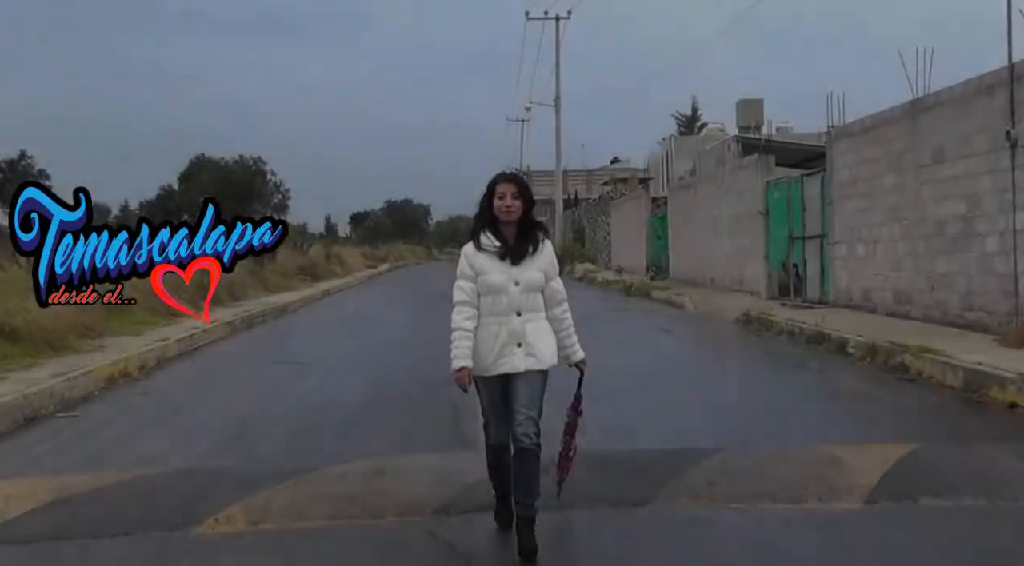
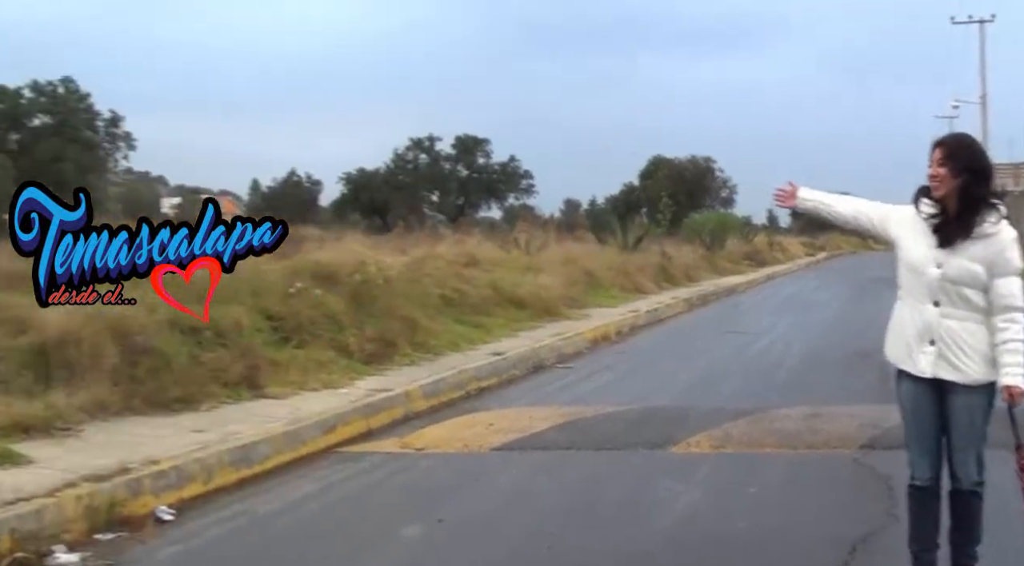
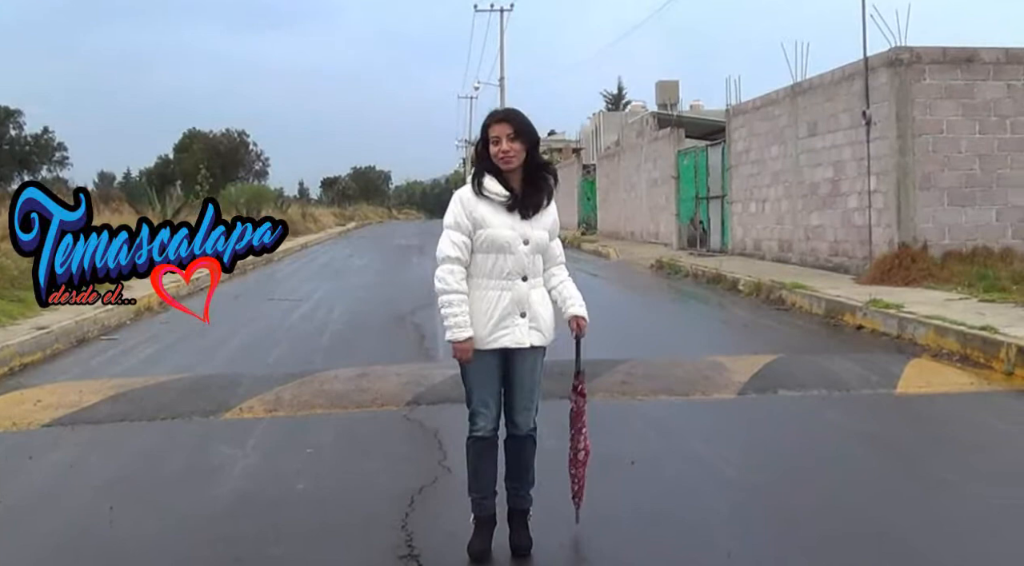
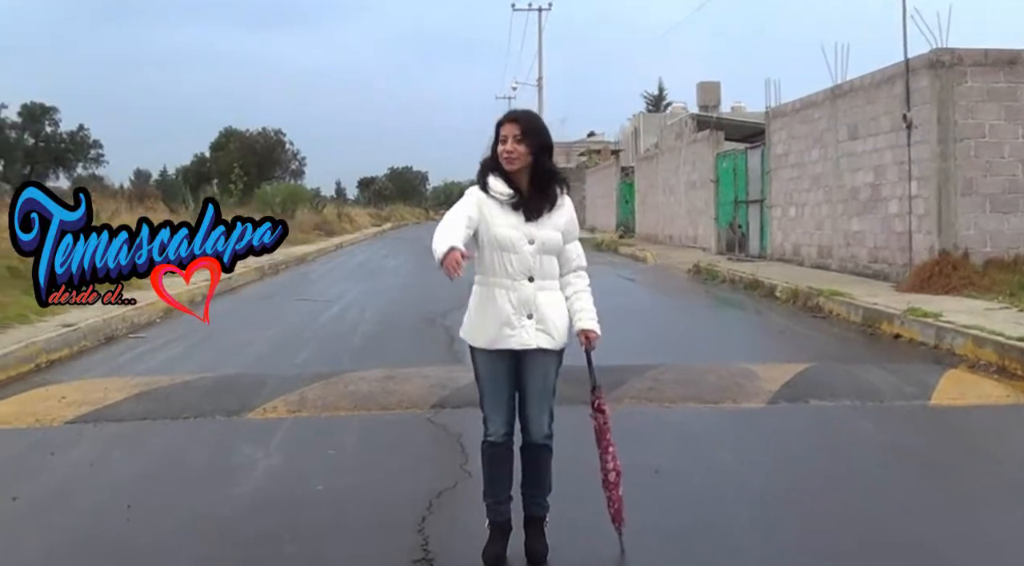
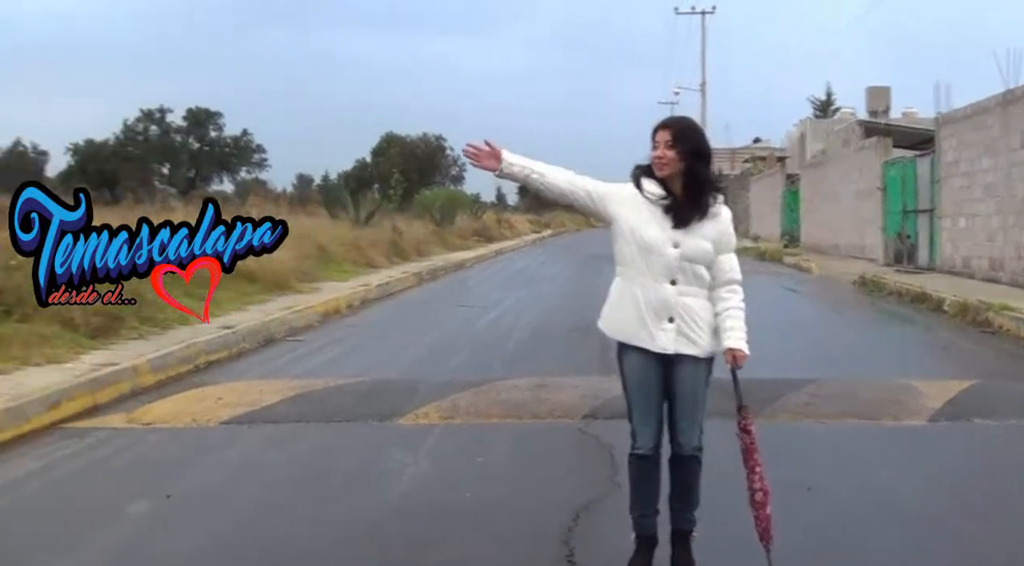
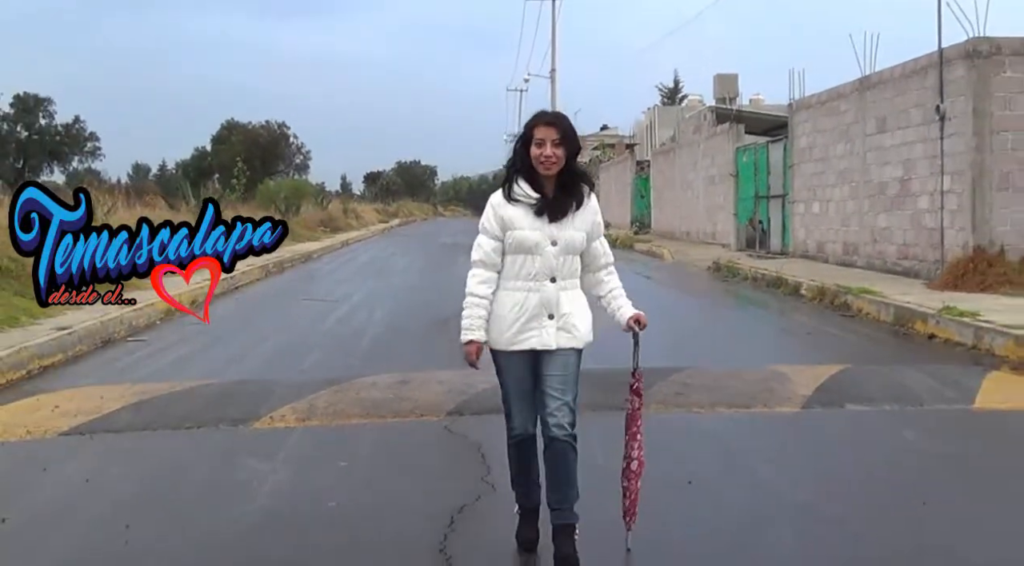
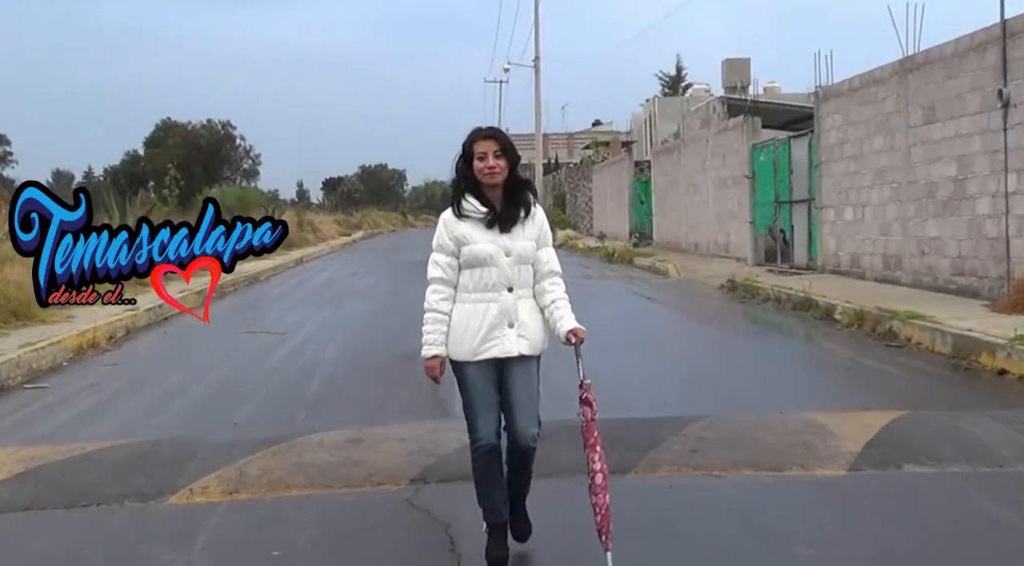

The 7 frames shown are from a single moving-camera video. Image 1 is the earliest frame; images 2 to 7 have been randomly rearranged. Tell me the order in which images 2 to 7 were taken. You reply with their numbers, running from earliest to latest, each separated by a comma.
7, 6, 3, 4, 5, 2
